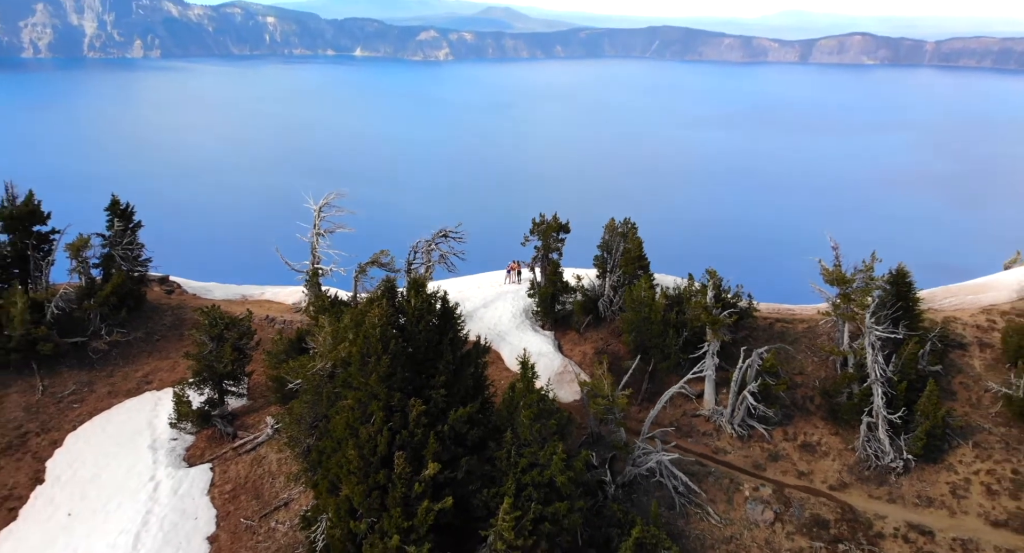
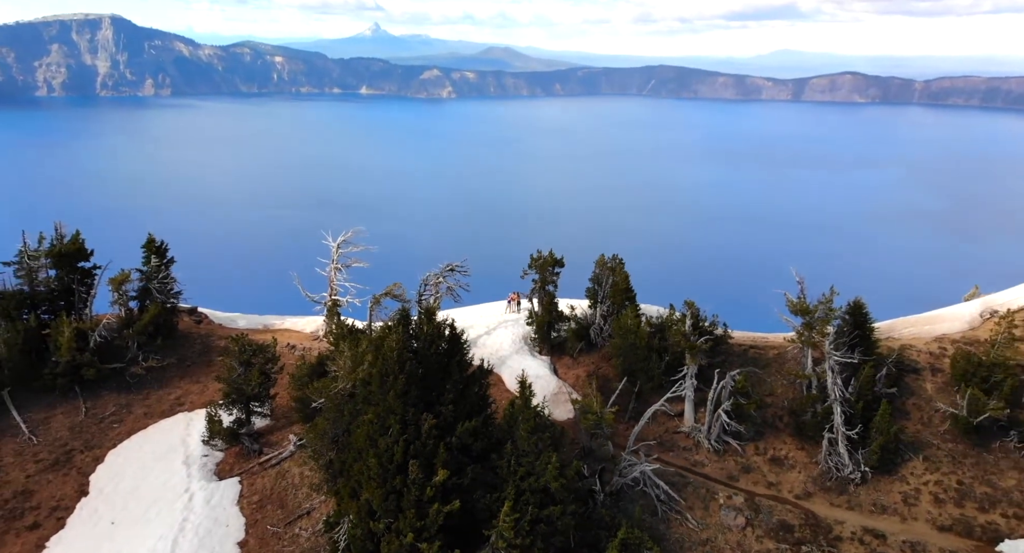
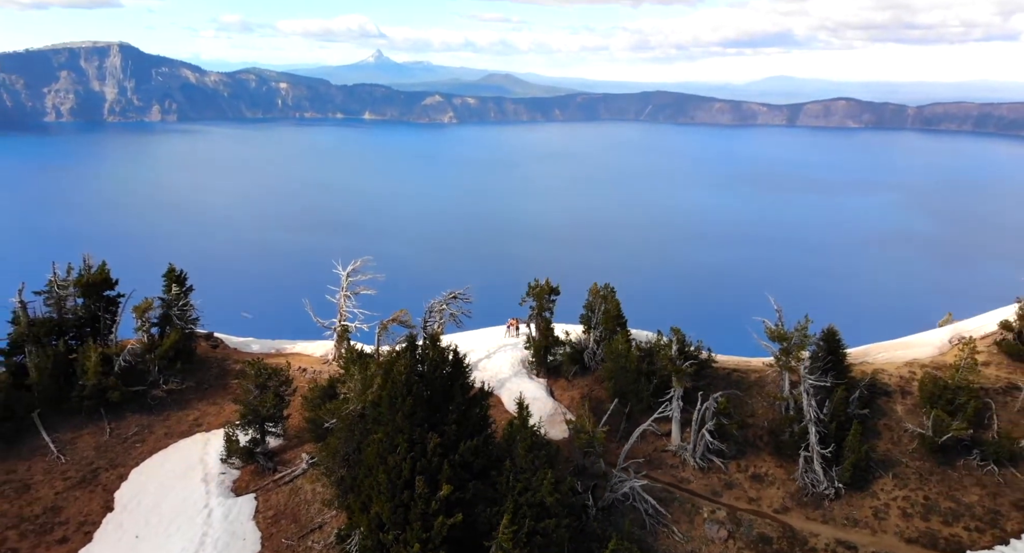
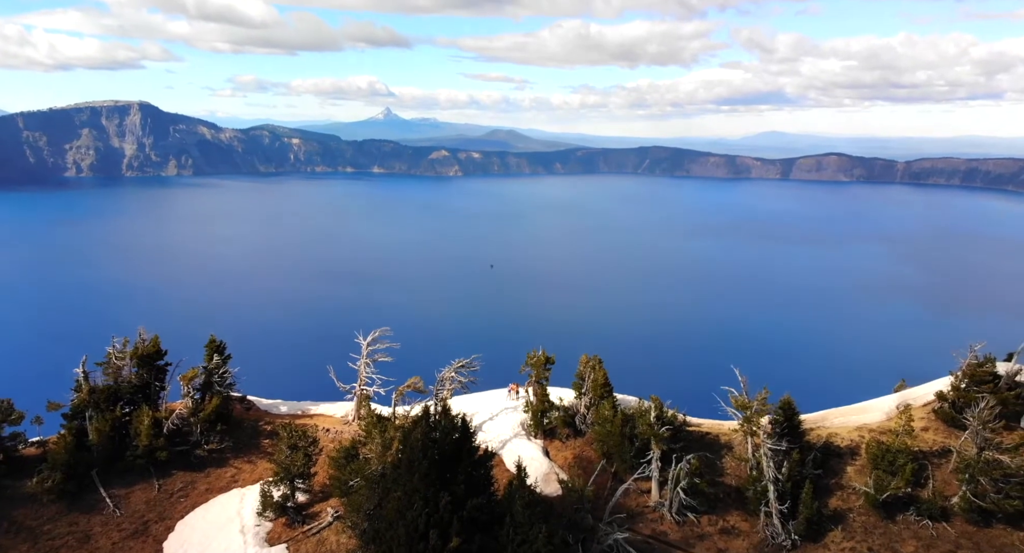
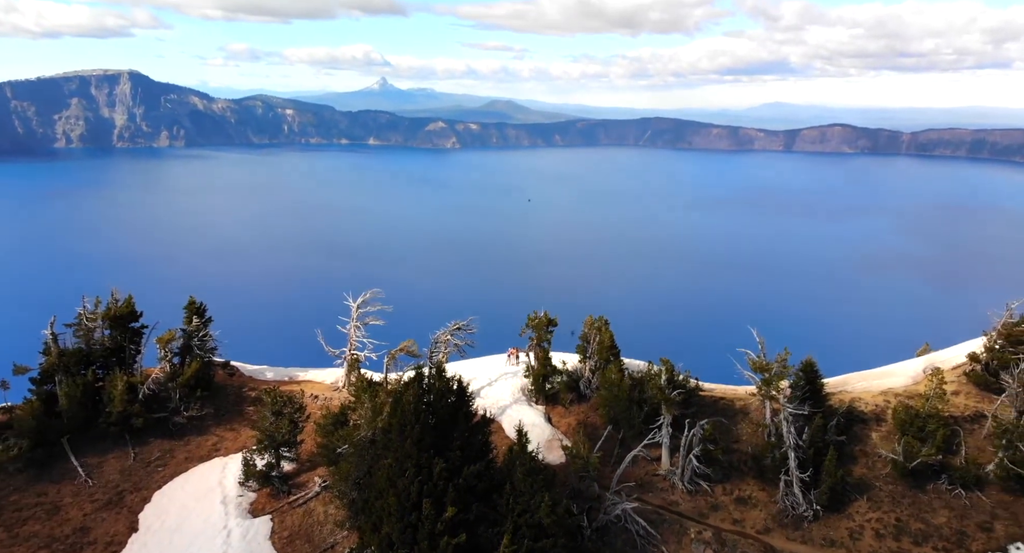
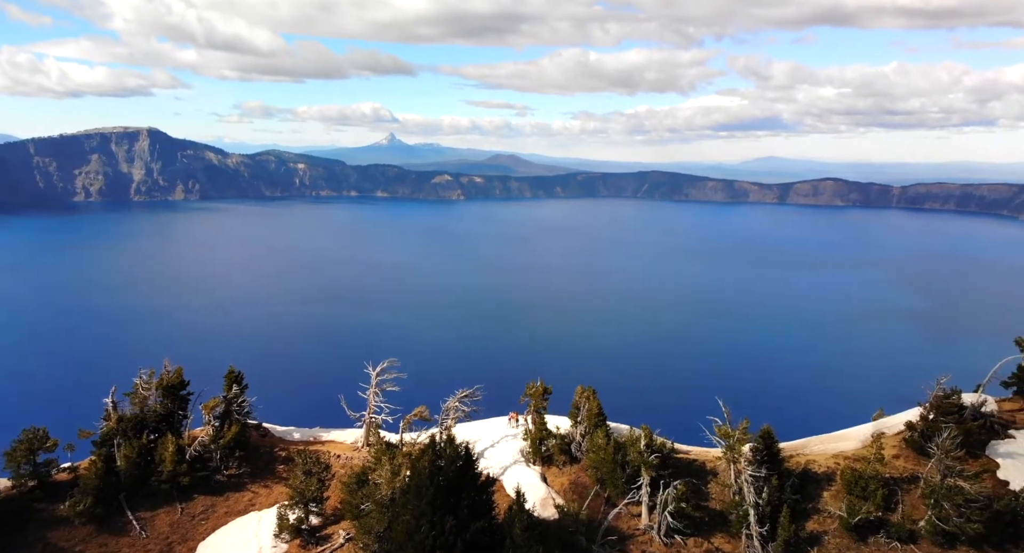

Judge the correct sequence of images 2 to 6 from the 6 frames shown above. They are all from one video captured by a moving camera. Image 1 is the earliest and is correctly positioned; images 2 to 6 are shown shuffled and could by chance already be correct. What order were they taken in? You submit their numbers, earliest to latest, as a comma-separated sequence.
2, 3, 5, 4, 6
